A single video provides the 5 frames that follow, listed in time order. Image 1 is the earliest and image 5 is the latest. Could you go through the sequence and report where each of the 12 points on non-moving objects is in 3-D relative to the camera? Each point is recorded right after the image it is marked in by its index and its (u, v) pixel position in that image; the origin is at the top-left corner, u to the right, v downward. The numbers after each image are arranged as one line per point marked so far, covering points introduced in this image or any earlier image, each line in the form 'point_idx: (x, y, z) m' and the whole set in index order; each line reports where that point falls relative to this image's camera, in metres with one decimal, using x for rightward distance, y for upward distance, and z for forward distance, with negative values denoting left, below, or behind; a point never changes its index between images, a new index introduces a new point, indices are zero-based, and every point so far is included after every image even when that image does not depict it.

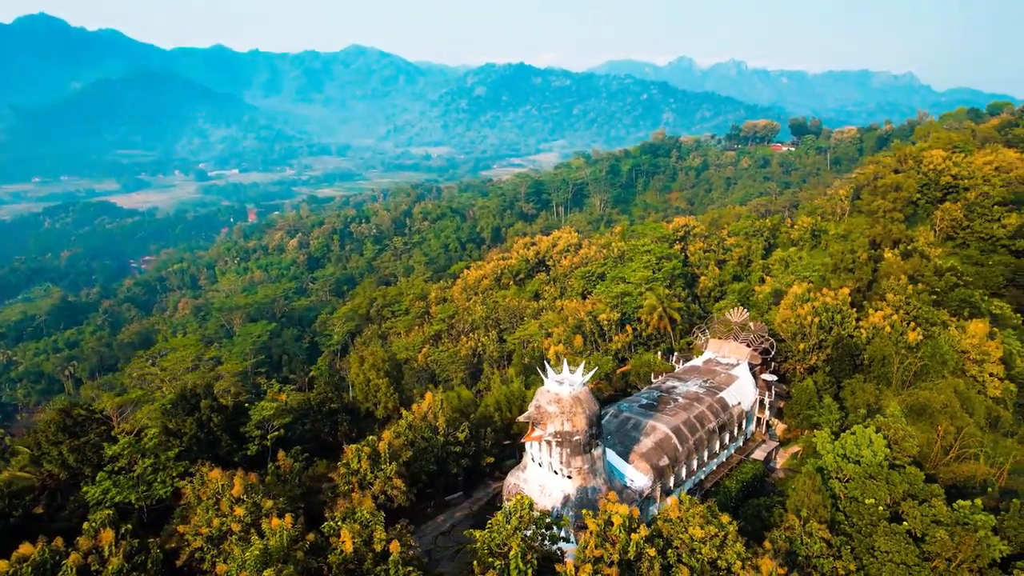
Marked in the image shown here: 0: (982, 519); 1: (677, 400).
0: (+10.6, -5.2, +14.3) m
1: (+5.1, -3.4, +19.5) m
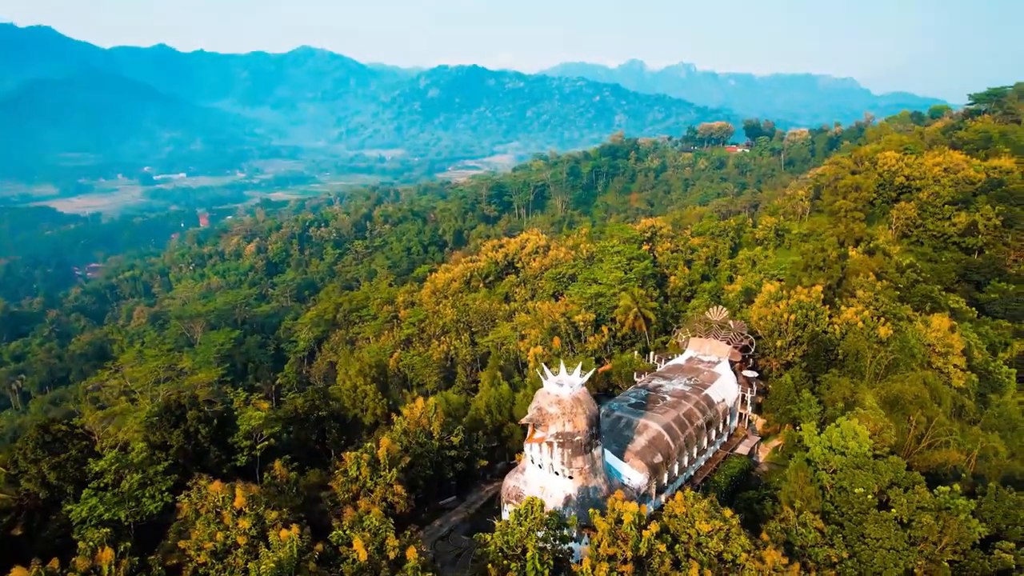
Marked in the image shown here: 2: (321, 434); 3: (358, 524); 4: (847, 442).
0: (+10.7, -5.1, +15.0) m
1: (+4.8, -3.4, +19.8) m
2: (-6.0, -4.6, +19.9) m
3: (-3.0, -4.6, +12.4) m
4: (+9.0, -4.1, +16.8) m
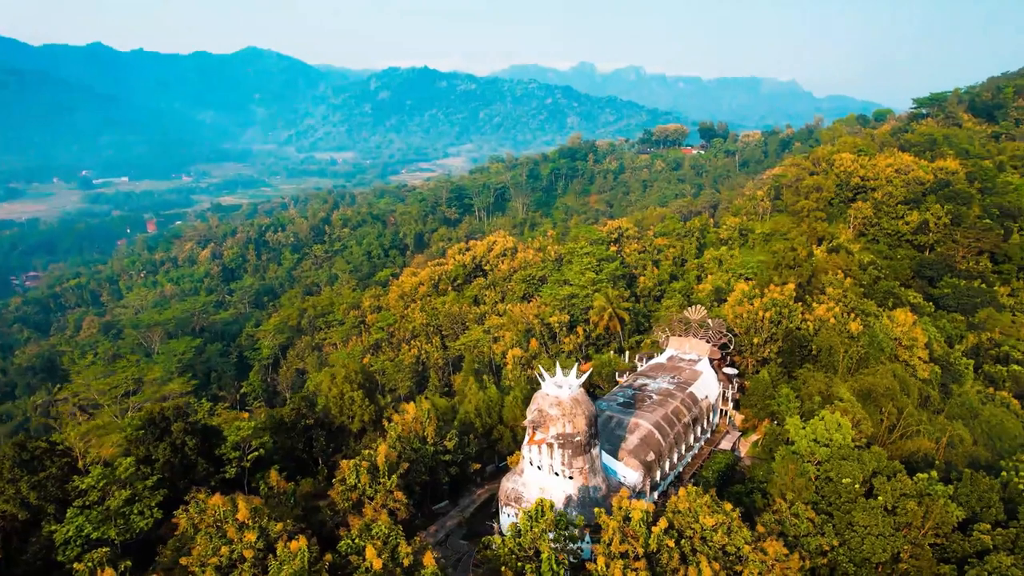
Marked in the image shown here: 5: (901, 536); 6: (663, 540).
0: (+10.7, -5.0, +15.8) m
1: (+4.5, -3.5, +20.2) m
2: (-6.3, -4.8, +19.6) m
3: (-2.8, -4.7, +12.3) m
4: (+8.9, -4.0, +17.4) m
5: (+9.2, -5.8, +14.9) m
6: (+2.9, -4.8, +12.1) m
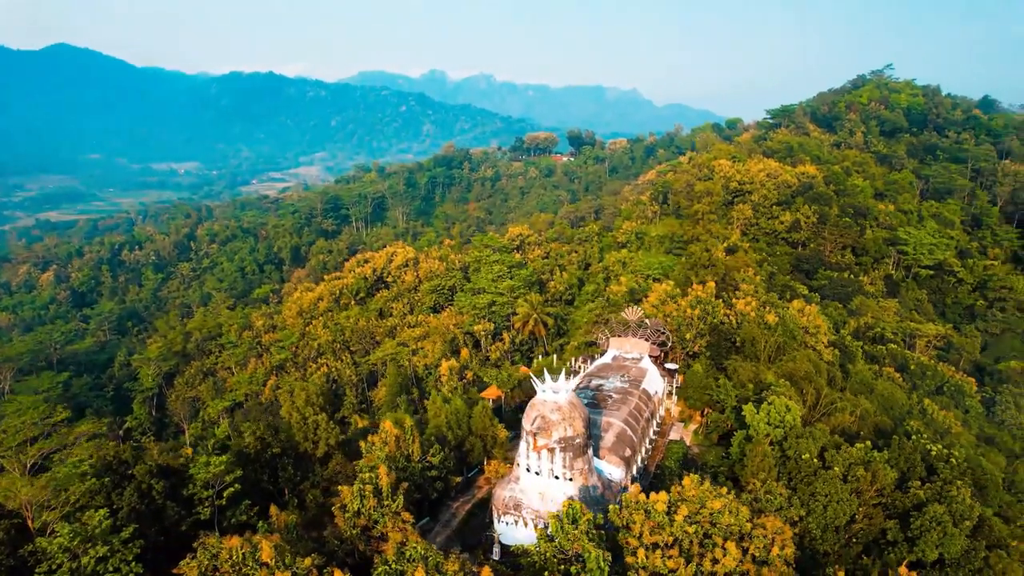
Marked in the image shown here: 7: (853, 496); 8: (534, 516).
0: (+10.4, -4.8, +18.1) m
1: (+3.4, -3.6, +21.2) m
2: (-7.0, -5.4, +18.5) m
3: (-2.1, -5.1, +12.0) m
4: (+8.3, -3.9, +19.4) m
5: (+9.2, -5.7, +17.0) m
6: (+3.5, -4.9, +13.0) m
7: (+9.1, -5.6, +16.9) m
8: (+0.5, -5.7, +15.7) m
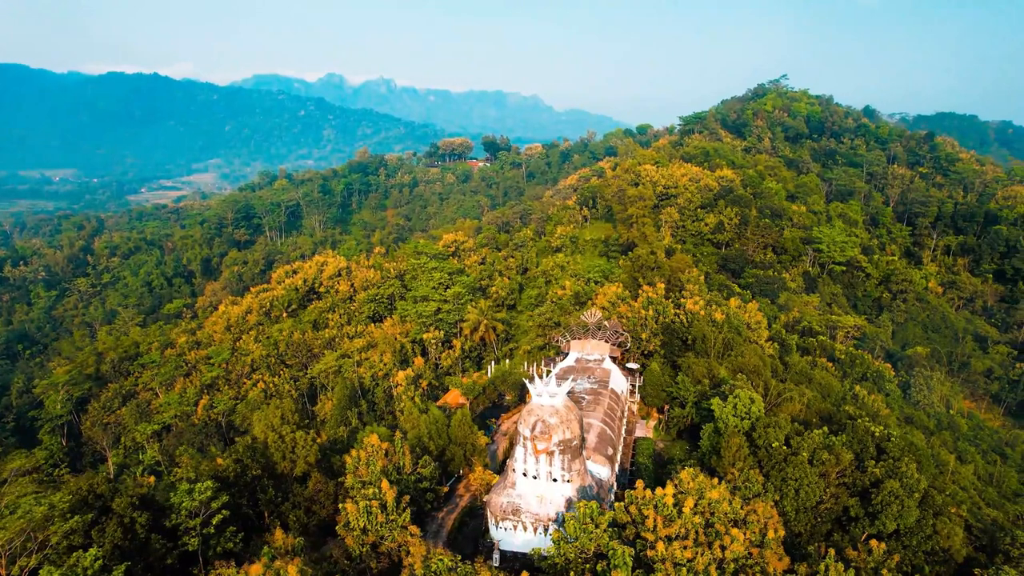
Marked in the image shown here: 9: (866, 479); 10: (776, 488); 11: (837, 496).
0: (+10.0, -4.7, +19.6) m
1: (+2.6, -3.7, +21.8) m
2: (-7.3, -5.8, +17.7) m
3: (-1.6, -5.3, +12.0) m
4: (+7.7, -3.9, +20.6) m
5: (+8.9, -5.6, +18.3) m
6: (+3.8, -4.9, +13.6) m
7: (+8.9, -5.5, +18.3) m
8: (+0.5, -5.8, +16.0) m
9: (+10.5, -5.7, +18.9) m
10: (+7.5, -5.7, +18.1) m
11: (+9.3, -6.0, +18.4) m
